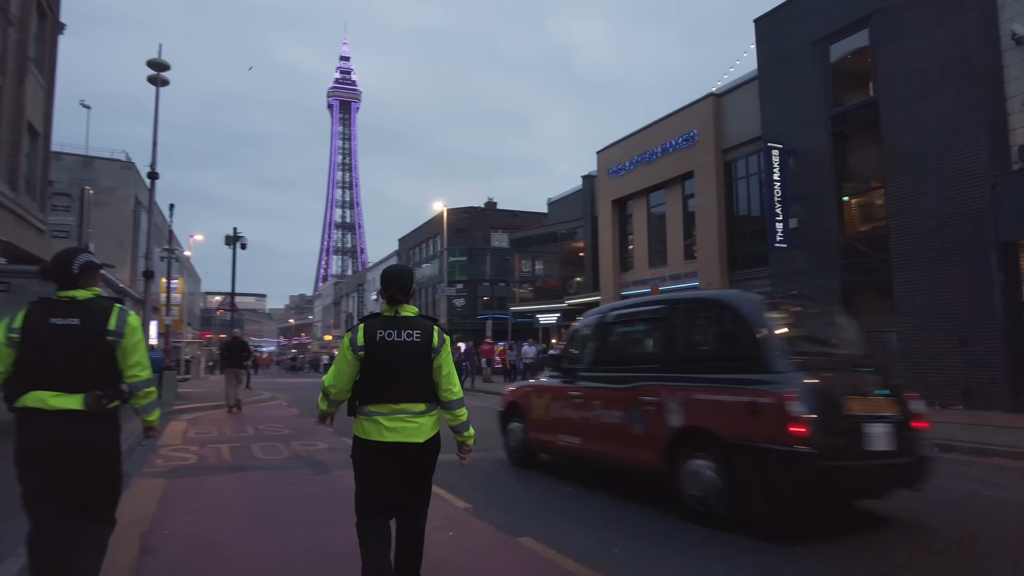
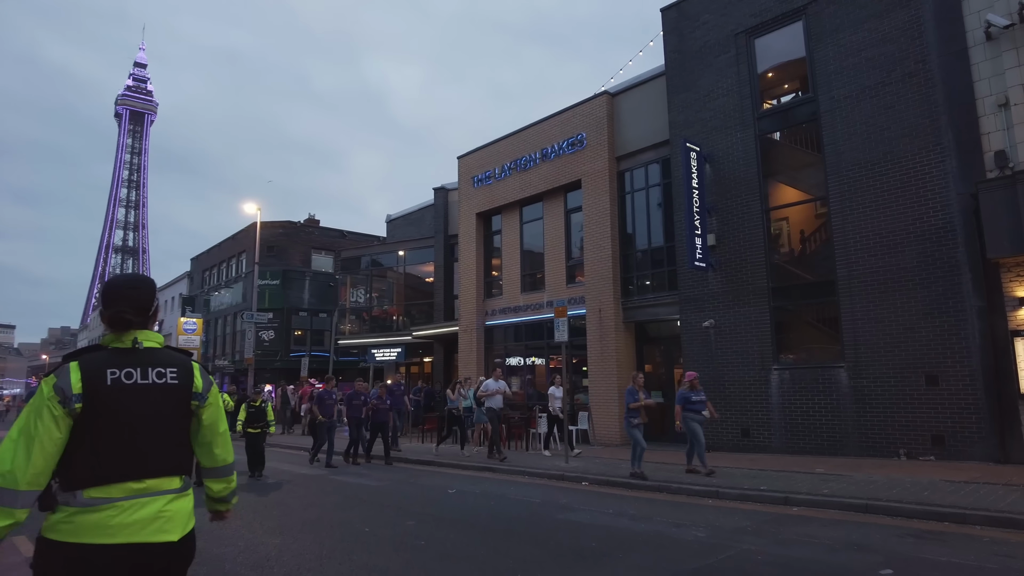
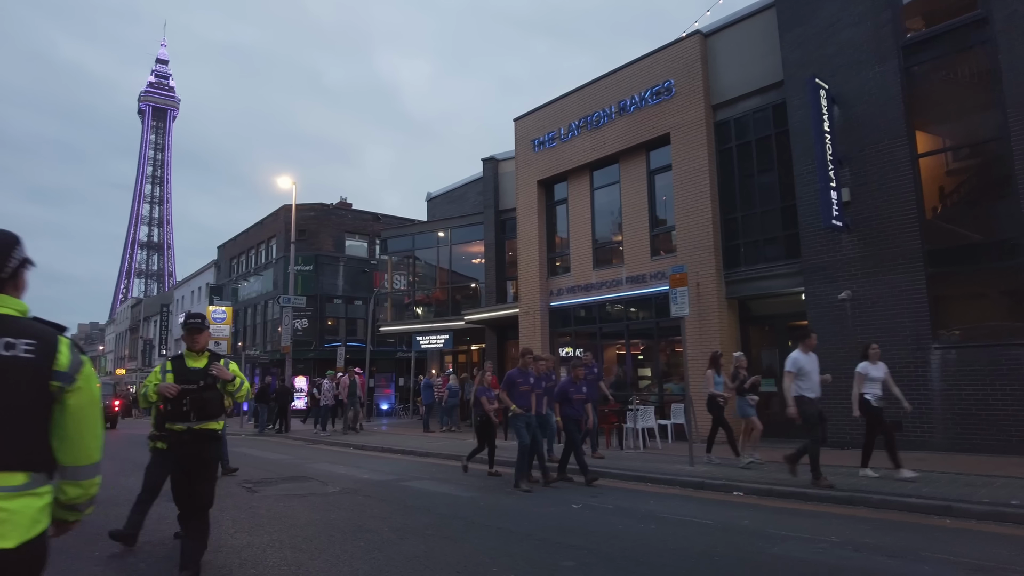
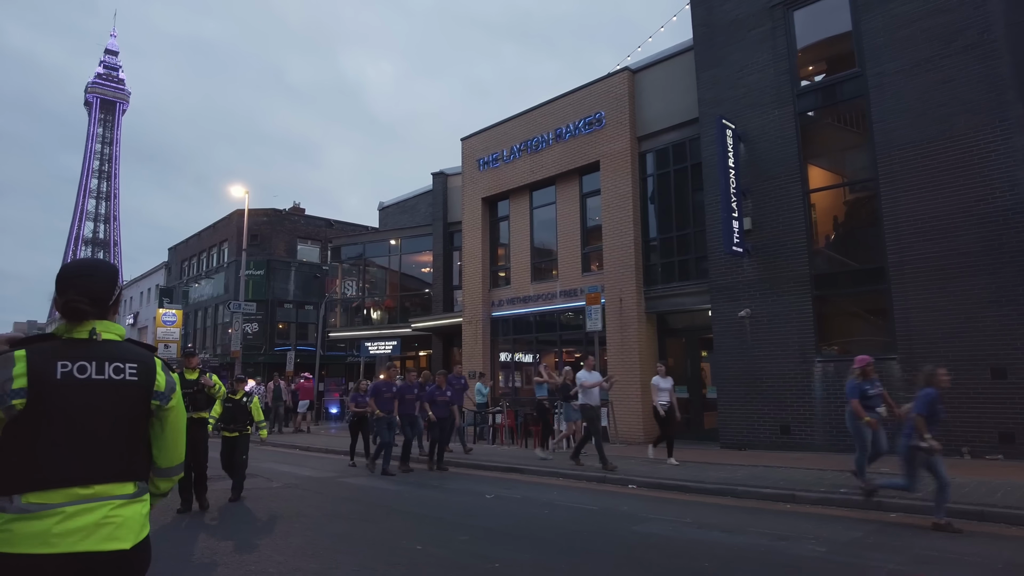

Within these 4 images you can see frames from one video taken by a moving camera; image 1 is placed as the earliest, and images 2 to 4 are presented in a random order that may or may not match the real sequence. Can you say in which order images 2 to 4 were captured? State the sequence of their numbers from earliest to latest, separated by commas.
2, 4, 3
